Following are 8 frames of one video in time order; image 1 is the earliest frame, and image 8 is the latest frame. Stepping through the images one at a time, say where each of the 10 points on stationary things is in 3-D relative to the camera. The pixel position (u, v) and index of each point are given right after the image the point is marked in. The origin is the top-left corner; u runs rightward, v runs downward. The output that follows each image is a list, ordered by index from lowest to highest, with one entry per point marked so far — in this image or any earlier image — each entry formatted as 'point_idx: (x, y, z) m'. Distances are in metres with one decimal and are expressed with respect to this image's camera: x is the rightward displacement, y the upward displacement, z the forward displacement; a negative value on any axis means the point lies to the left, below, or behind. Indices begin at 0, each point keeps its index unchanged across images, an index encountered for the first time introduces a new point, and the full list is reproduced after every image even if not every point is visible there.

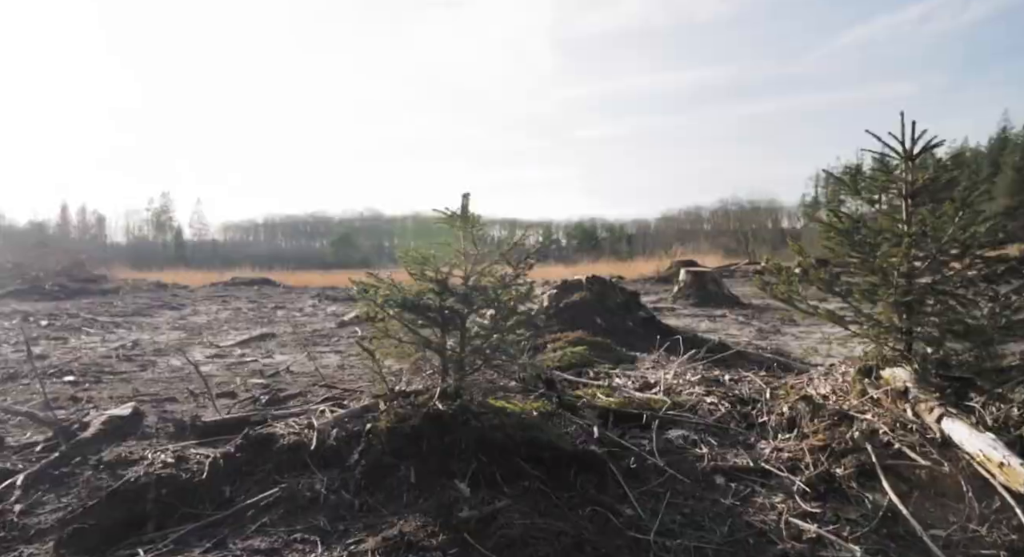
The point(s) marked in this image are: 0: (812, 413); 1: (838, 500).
0: (+2.3, -1.0, +5.0) m
1: (+2.0, -1.4, +4.1) m
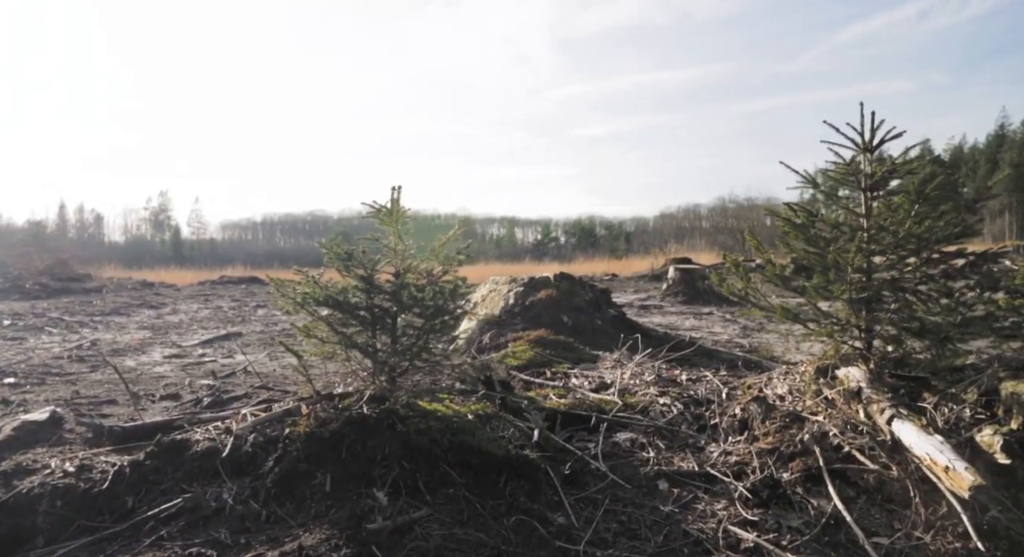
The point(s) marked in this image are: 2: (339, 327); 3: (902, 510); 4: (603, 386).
0: (+1.8, -1.0, +4.8) m
1: (+1.6, -1.4, +3.9) m
2: (-1.1, -0.3, +4.0) m
3: (+2.3, -1.3, +3.8) m
4: (+0.8, -1.0, +6.1) m
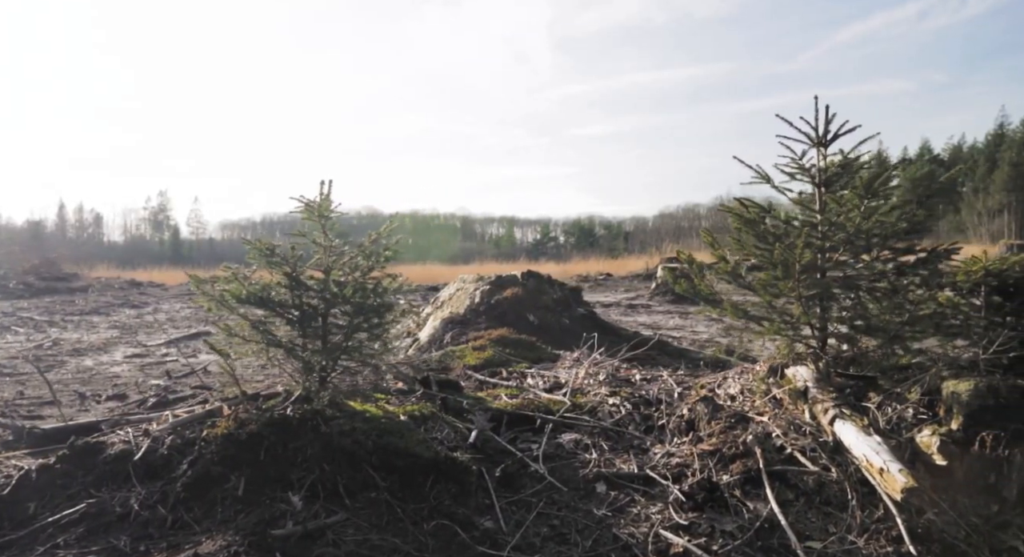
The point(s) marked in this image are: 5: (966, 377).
0: (+1.4, -1.0, +4.7) m
1: (+1.2, -1.4, +3.8) m
2: (-1.5, -0.3, +3.9) m
3: (+1.8, -1.3, +3.7) m
4: (+0.4, -1.0, +6.0) m
5: (+2.7, -0.6, +3.9) m
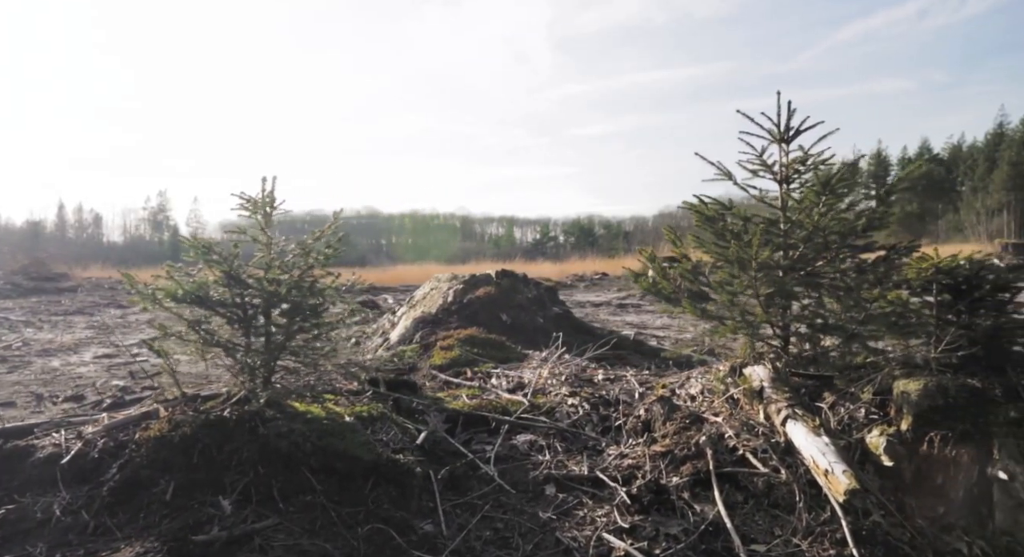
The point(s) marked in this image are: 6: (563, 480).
0: (+1.1, -1.0, +4.6) m
1: (+0.9, -1.3, +3.7) m
2: (-1.8, -0.3, +3.8) m
3: (+1.5, -1.3, +3.6) m
4: (+0.1, -1.0, +5.9) m
5: (+2.4, -0.6, +3.8) m
6: (+0.3, -1.3, +4.2) m
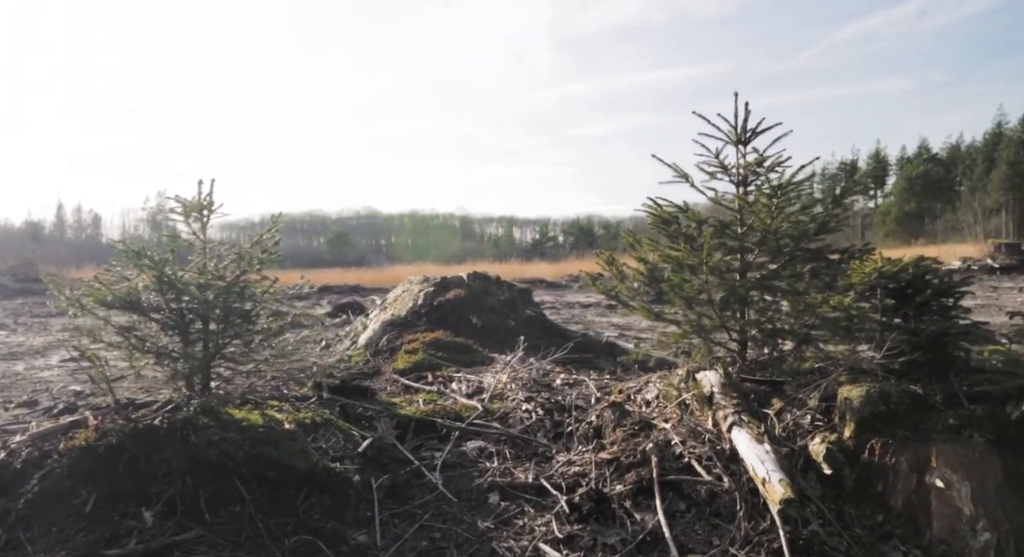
0: (+0.7, -1.0, +4.5) m
1: (+0.5, -1.4, +3.7) m
2: (-2.2, -0.3, +3.7) m
3: (+1.2, -1.3, +3.6) m
4: (-0.3, -1.0, +5.8) m
5: (+2.0, -0.6, +3.8) m
6: (0.0, -1.3, +4.1) m
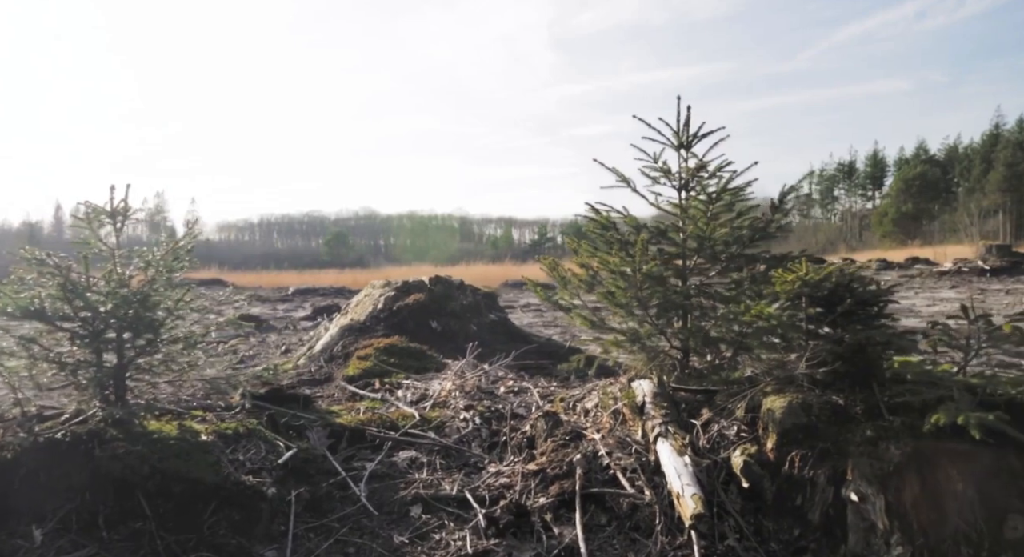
0: (+0.3, -1.0, +4.4) m
1: (0.0, -1.4, +3.6) m
2: (-2.6, -0.4, +3.6) m
3: (+0.7, -1.4, +3.5) m
4: (-0.8, -1.0, +5.7) m
5: (+1.6, -0.6, +3.7) m
6: (-0.5, -1.4, +4.0) m
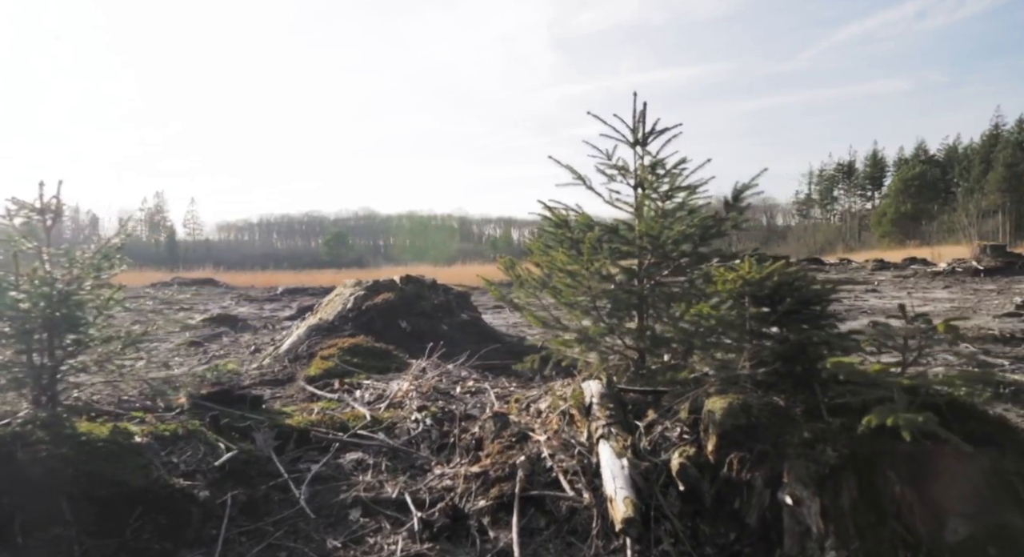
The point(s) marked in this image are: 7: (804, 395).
0: (-0.1, -1.0, +4.4) m
1: (-0.3, -1.4, +3.5) m
2: (-3.0, -0.3, +3.5) m
3: (+0.4, -1.4, +3.4) m
4: (-1.1, -1.0, +5.6) m
5: (+1.2, -0.6, +3.6) m
6: (-0.8, -1.3, +3.9) m
7: (+1.6, -0.6, +3.5) m
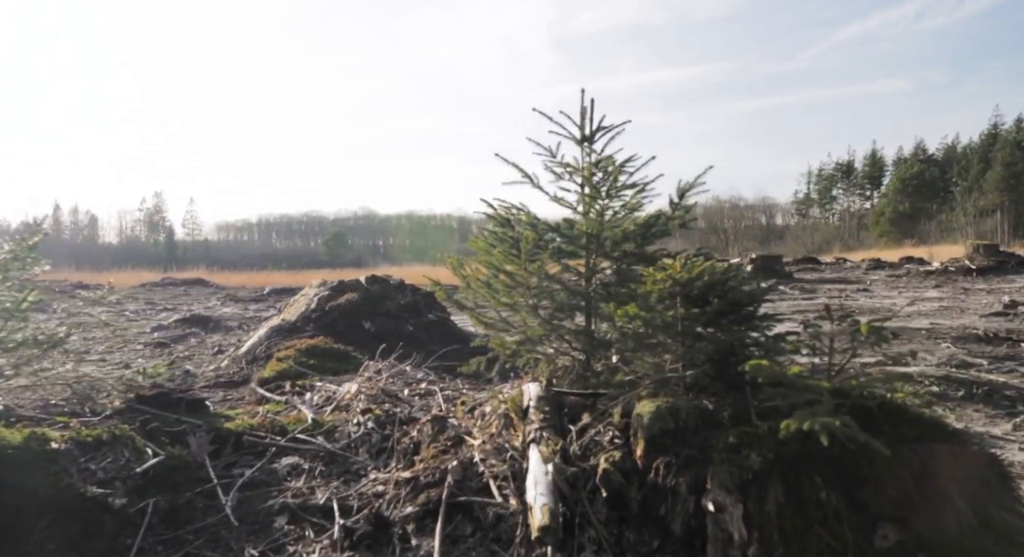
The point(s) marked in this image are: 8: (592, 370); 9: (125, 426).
0: (-0.5, -1.0, +4.3) m
1: (-0.7, -1.4, +3.4) m
2: (-3.4, -0.3, +3.4) m
3: (0.0, -1.4, +3.3) m
4: (-1.6, -1.0, +5.5) m
5: (+0.8, -0.6, +3.5) m
6: (-1.2, -1.3, +3.8) m
7: (+1.2, -0.6, +3.4) m
8: (+0.5, -0.6, +4.3) m
9: (-2.5, -1.0, +4.3) m
